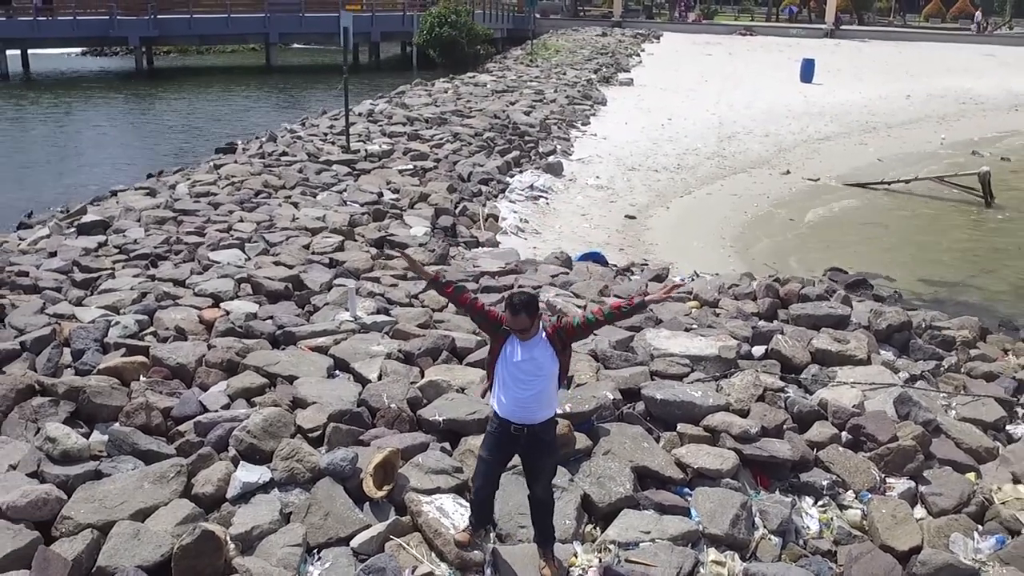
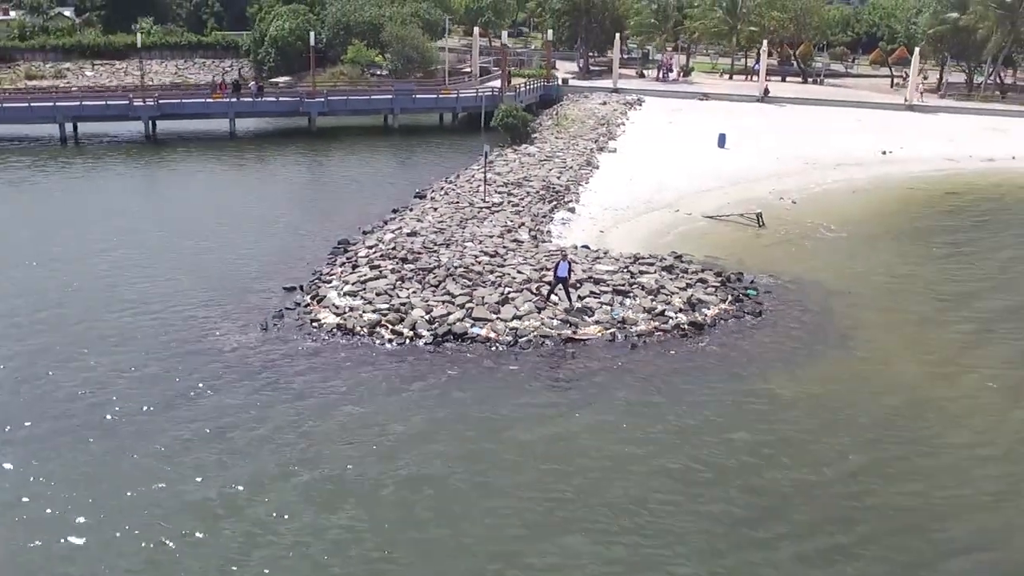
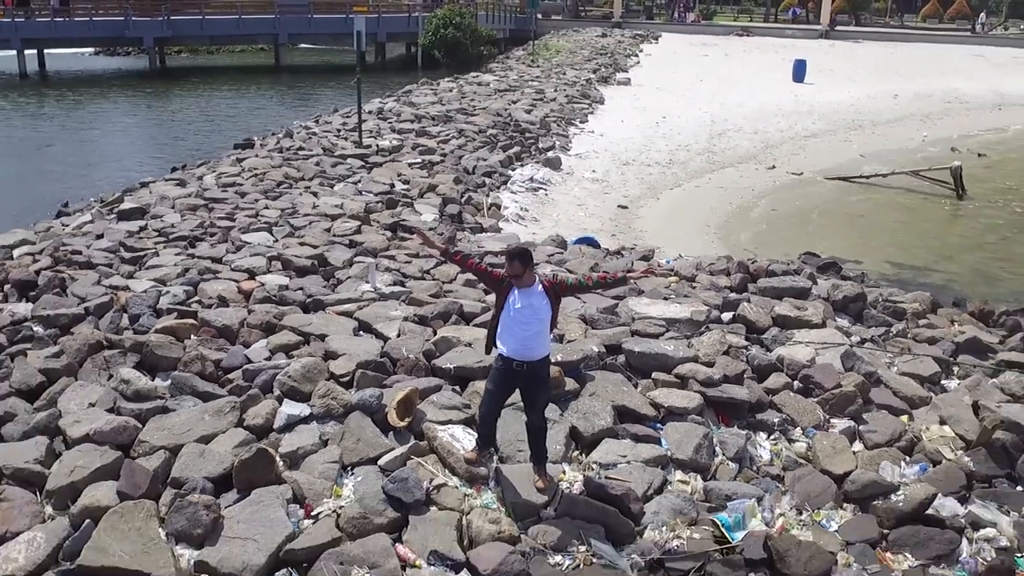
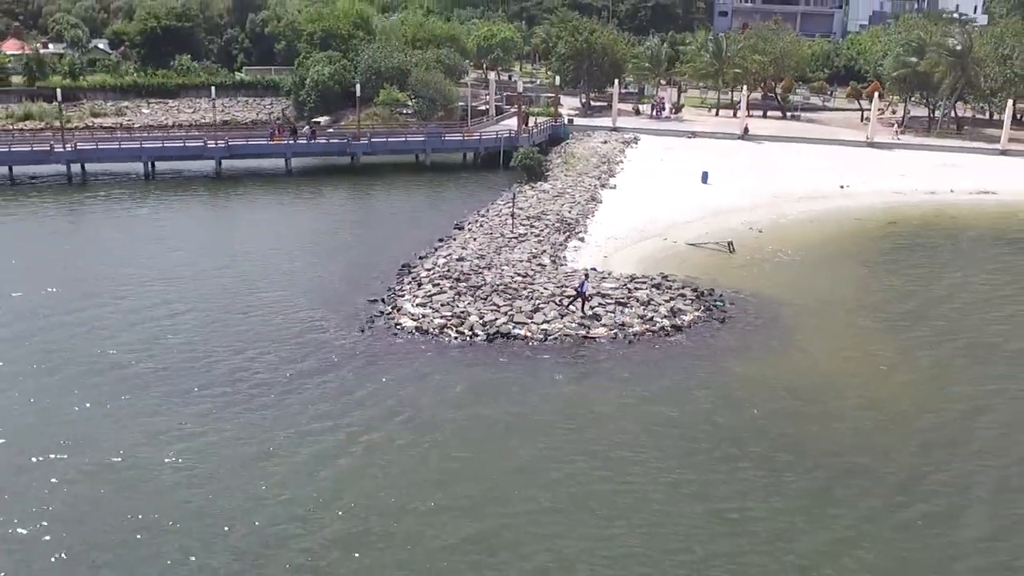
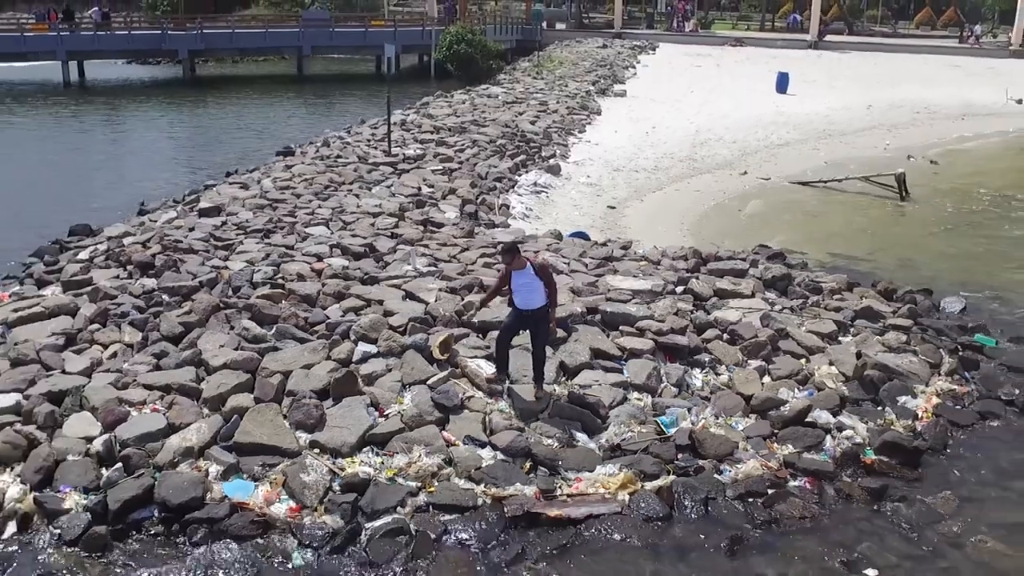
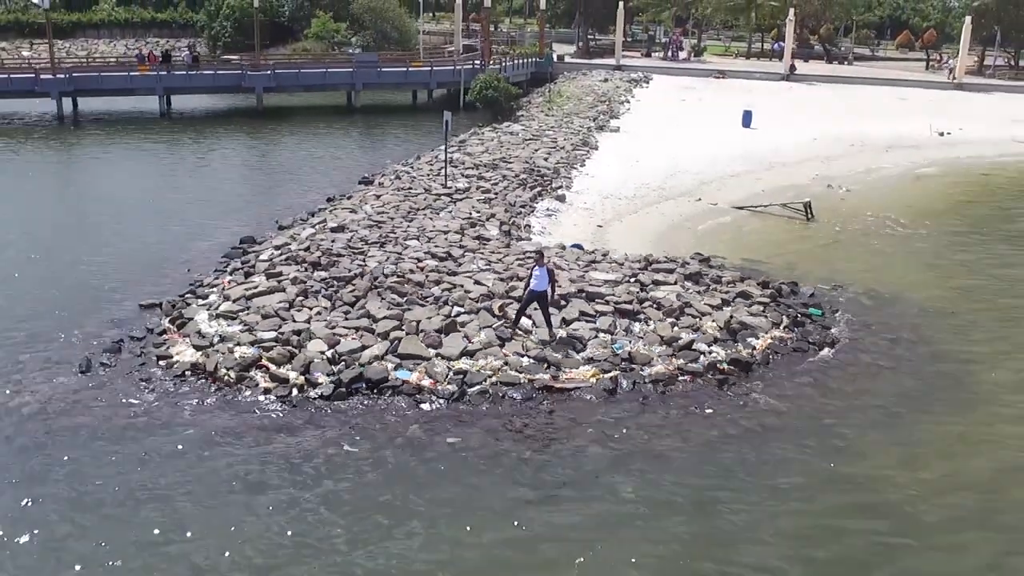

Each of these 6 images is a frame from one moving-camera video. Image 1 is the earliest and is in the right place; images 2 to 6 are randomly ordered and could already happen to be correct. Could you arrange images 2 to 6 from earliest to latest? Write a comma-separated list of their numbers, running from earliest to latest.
3, 5, 6, 2, 4
